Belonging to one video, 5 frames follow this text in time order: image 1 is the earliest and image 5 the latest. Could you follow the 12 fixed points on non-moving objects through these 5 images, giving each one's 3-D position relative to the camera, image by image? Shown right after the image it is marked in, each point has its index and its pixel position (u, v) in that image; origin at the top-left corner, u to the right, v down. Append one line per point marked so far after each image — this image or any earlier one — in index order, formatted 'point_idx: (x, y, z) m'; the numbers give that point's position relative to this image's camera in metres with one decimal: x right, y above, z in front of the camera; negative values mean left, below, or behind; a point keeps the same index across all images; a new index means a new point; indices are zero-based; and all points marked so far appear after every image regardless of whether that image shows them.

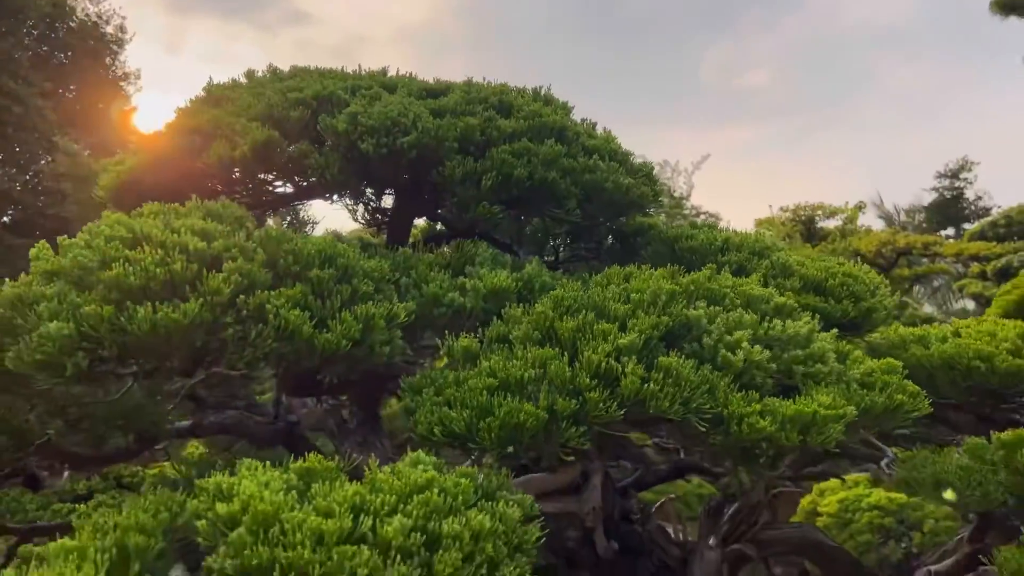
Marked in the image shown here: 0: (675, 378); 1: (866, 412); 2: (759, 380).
0: (+0.3, -0.1, +1.4) m
1: (+0.6, -0.2, +1.4) m
2: (+0.4, -0.1, +1.5) m
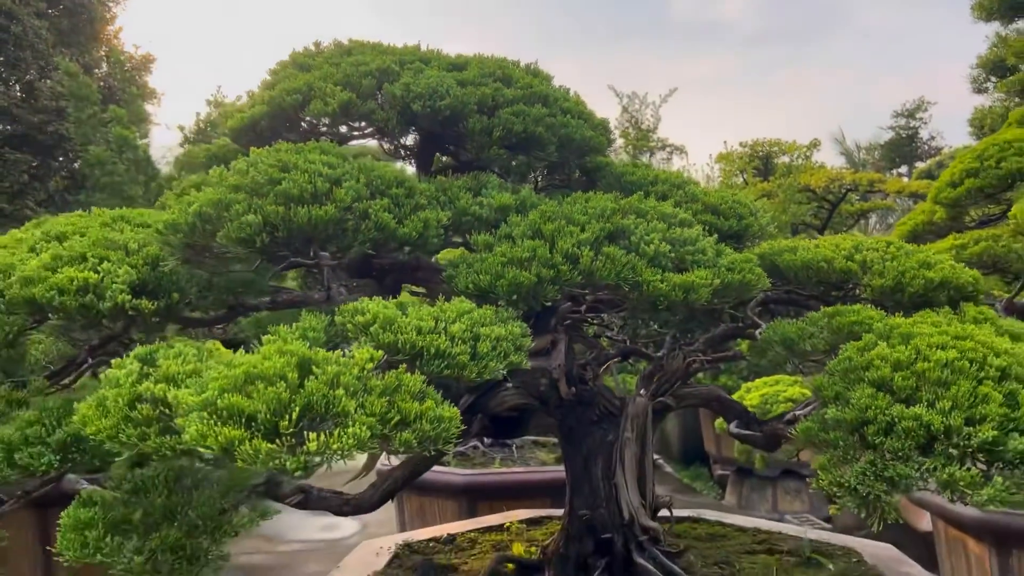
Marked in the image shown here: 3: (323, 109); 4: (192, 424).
0: (+0.3, +0.1, +2.2) m
1: (+0.6, 0.0, +2.3) m
2: (+0.4, +0.1, +2.3) m
3: (-0.5, +0.5, +2.5) m
4: (-0.6, -0.3, +1.6) m
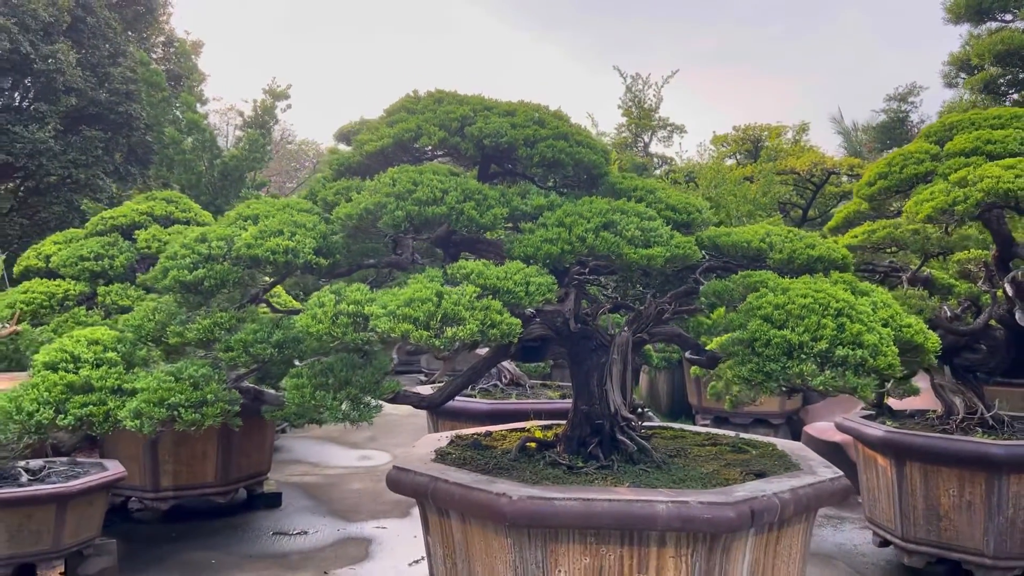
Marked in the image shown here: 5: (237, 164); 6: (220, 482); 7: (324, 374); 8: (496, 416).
0: (+0.4, +0.2, +3.7) m
1: (+0.7, +0.1, +3.8) m
2: (+0.6, +0.2, +3.8) m
3: (-0.4, +0.7, +3.9) m
4: (-0.5, -0.1, +3.1) m
5: (-3.4, +1.5, +10.6) m
6: (-2.7, -1.8, +7.8) m
7: (-0.8, -0.4, +3.6) m
8: (-0.1, -1.1, +7.3) m
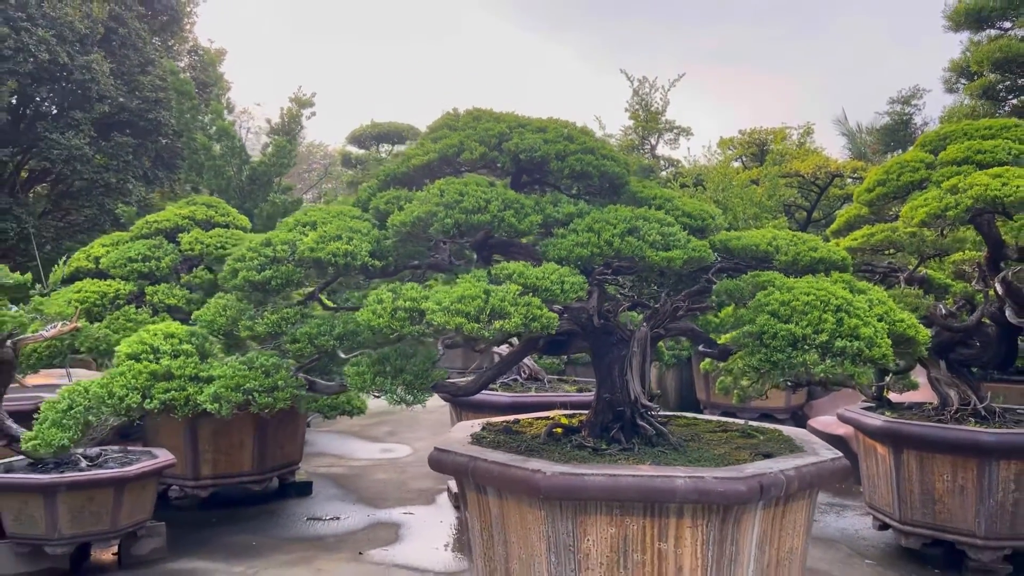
0: (+0.6, +0.2, +4.2) m
1: (+0.9, +0.1, +4.3) m
2: (+0.7, +0.2, +4.3) m
3: (-0.2, +0.7, +4.4) m
4: (-0.3, -0.1, +3.6) m
5: (-3.2, +1.5, +11.0) m
6: (-2.5, -1.8, +8.3) m
7: (-0.6, -0.4, +4.0) m
8: (+0.1, -1.1, +7.7) m
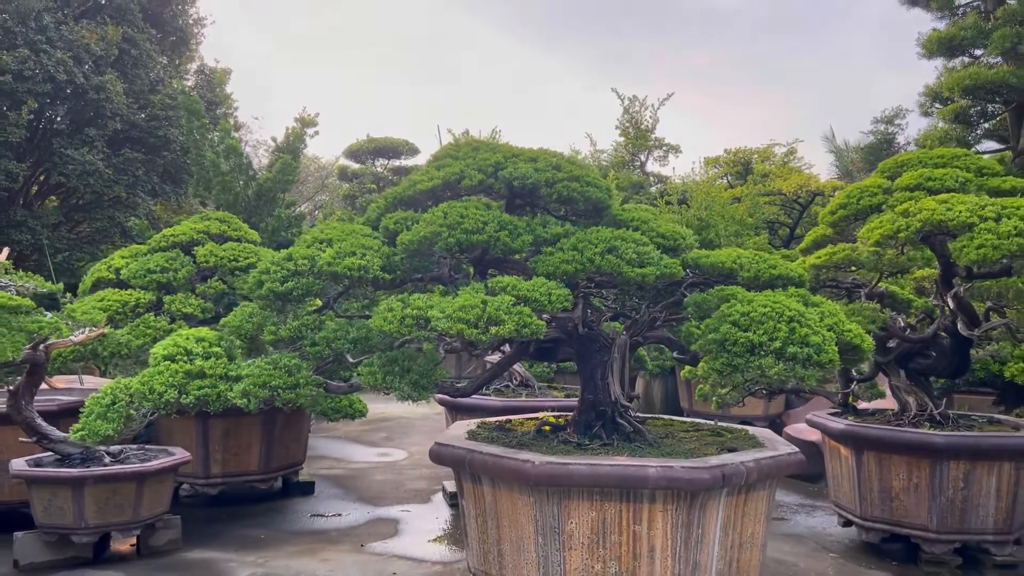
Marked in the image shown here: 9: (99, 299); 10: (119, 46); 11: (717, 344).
0: (+0.5, +0.1, +4.8) m
1: (+0.9, +0.1, +4.8) m
2: (+0.7, +0.1, +4.8) m
3: (-0.3, +0.6, +5.0) m
4: (-0.3, -0.2, +4.1) m
5: (-3.3, +1.4, +11.6) m
6: (-2.6, -1.9, +8.8) m
7: (-0.7, -0.4, +4.6) m
8: (0.0, -1.2, +8.3) m
9: (-3.7, -0.1, +7.7) m
10: (-5.9, +3.6, +12.8) m
11: (+1.2, -0.3, +4.8) m
